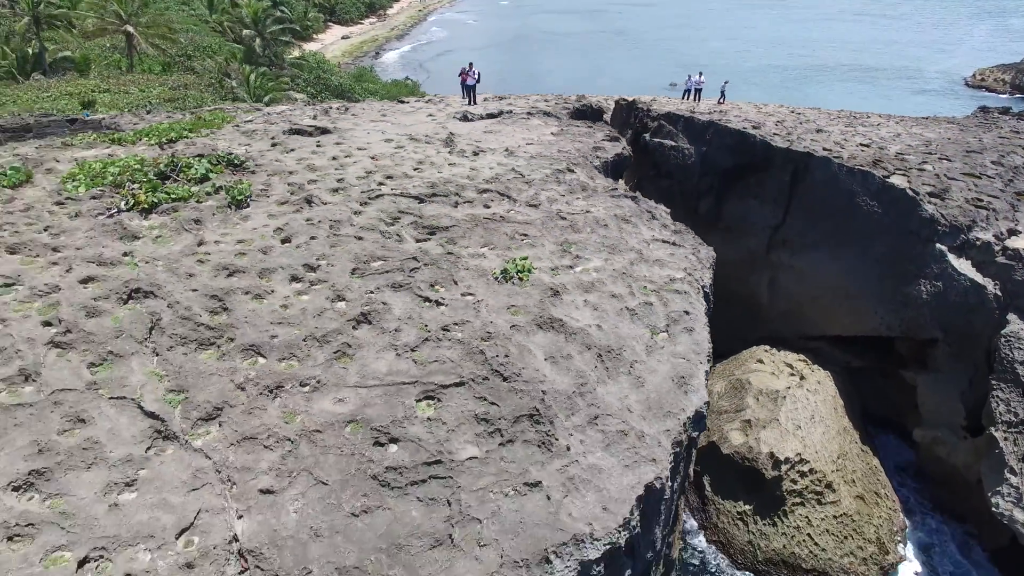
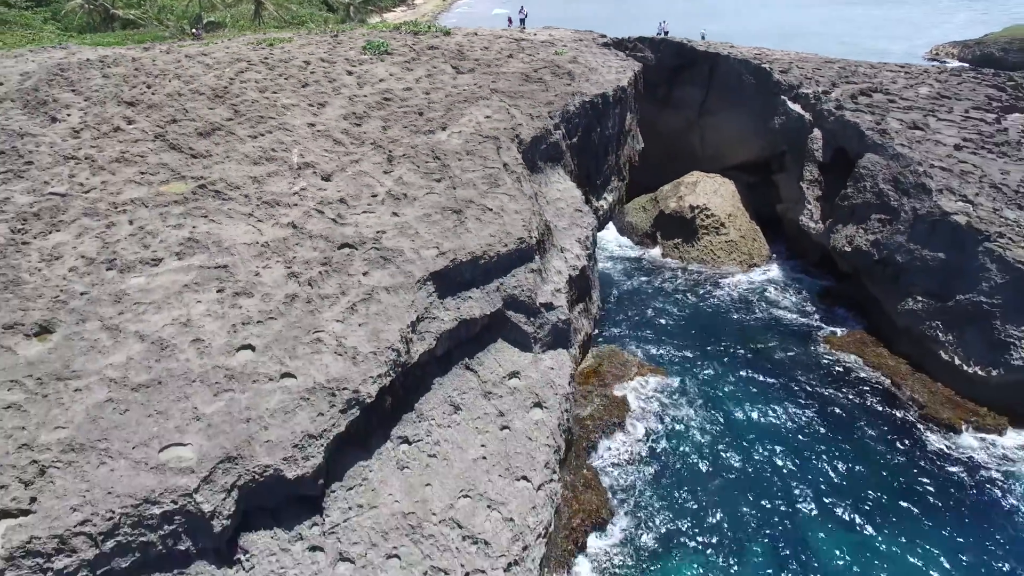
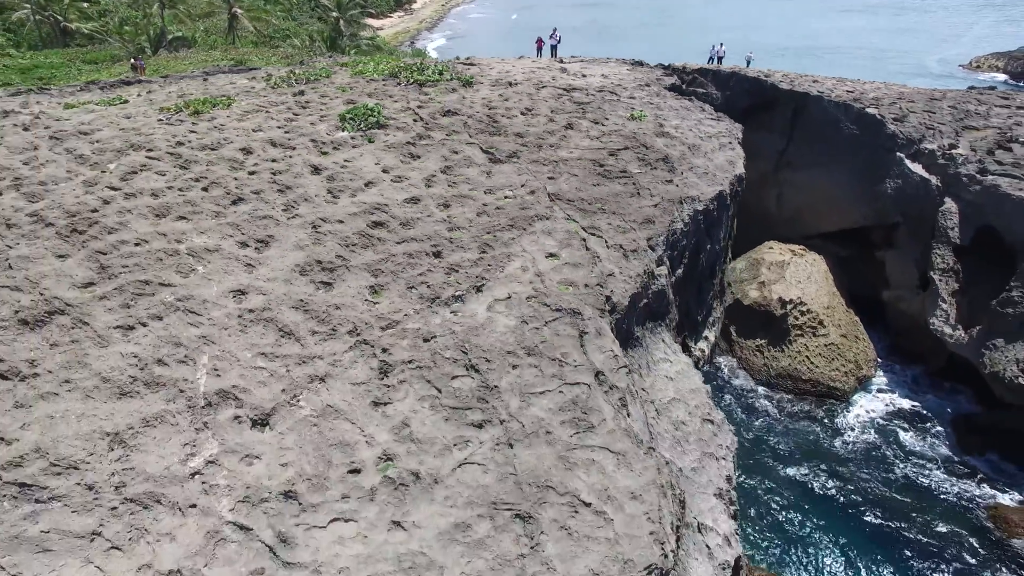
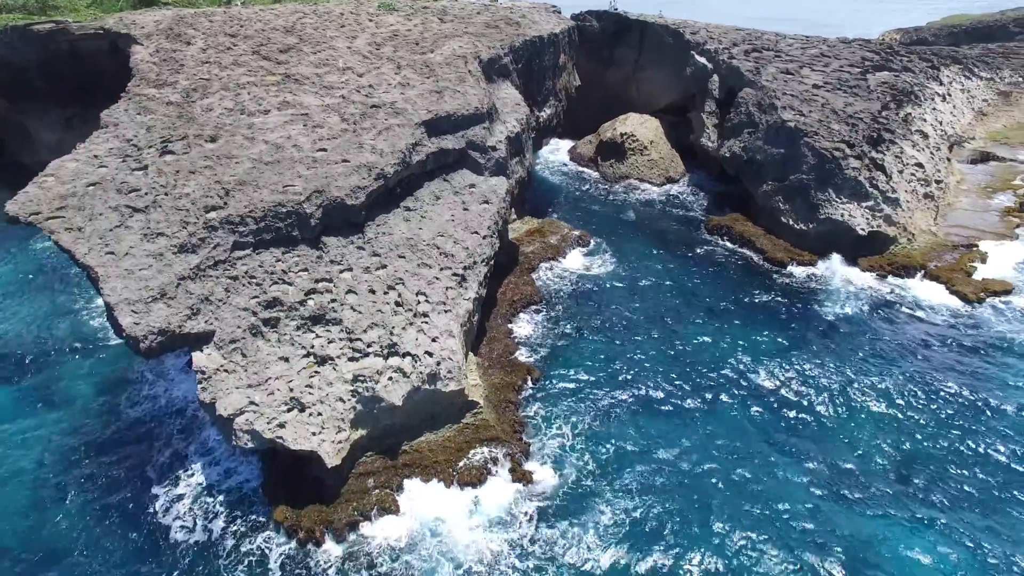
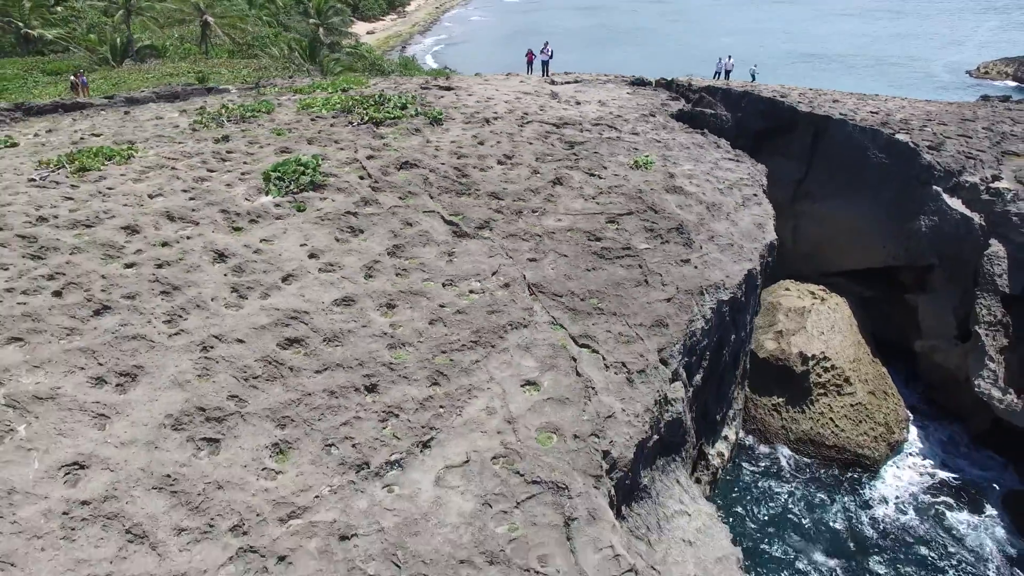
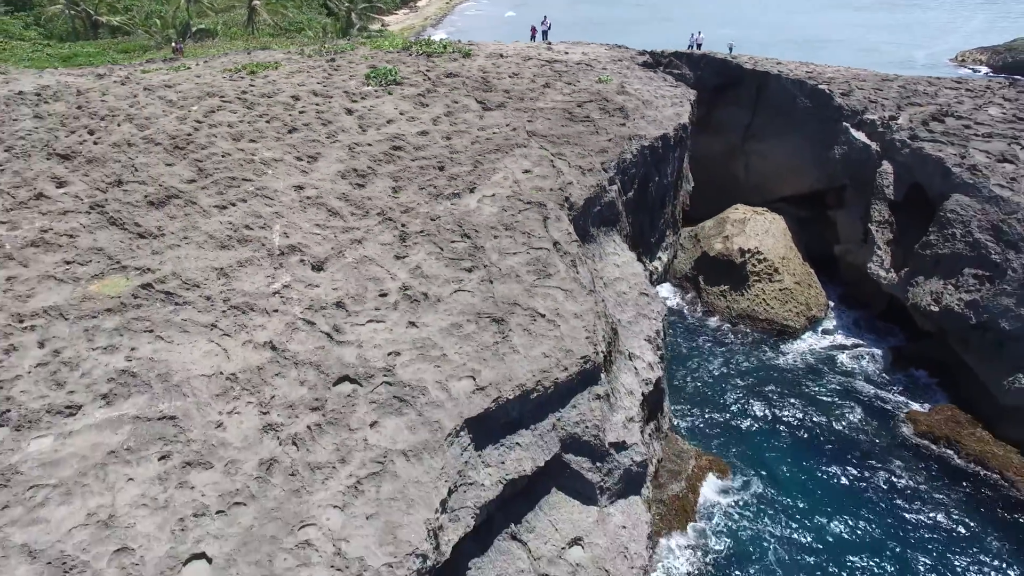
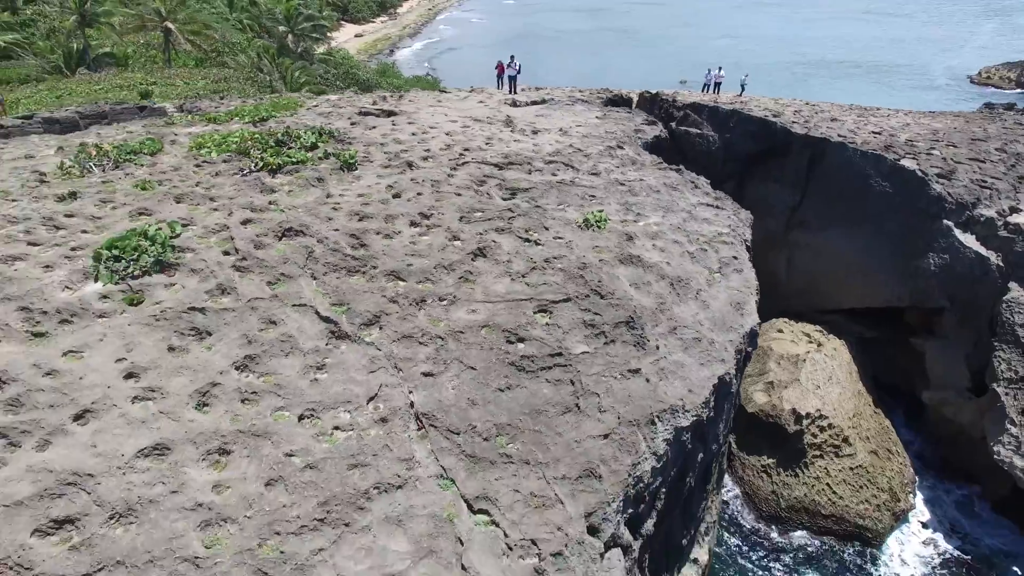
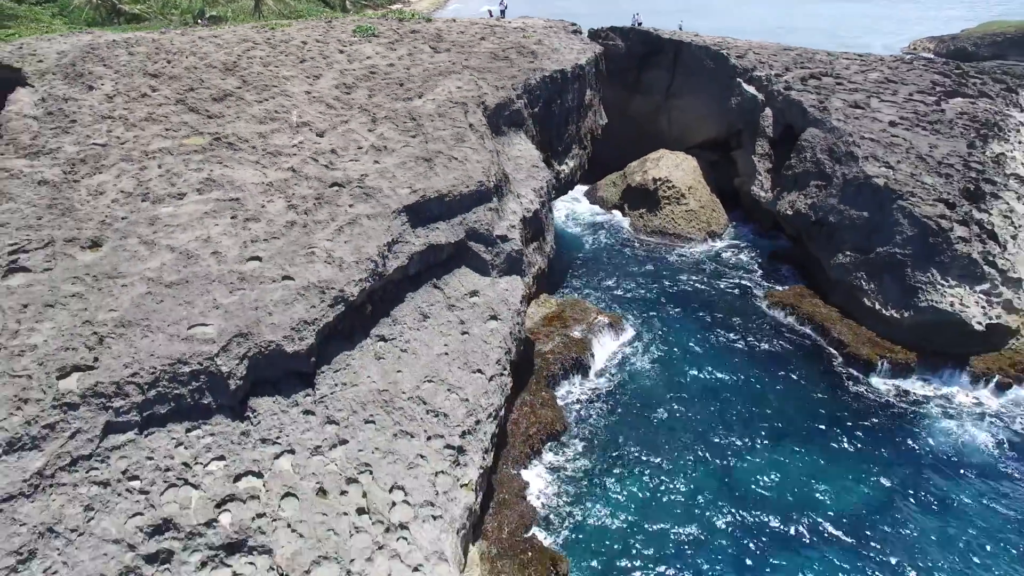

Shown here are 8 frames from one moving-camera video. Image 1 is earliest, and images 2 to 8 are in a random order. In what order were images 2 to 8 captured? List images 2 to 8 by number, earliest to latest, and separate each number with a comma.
7, 5, 3, 6, 2, 8, 4
